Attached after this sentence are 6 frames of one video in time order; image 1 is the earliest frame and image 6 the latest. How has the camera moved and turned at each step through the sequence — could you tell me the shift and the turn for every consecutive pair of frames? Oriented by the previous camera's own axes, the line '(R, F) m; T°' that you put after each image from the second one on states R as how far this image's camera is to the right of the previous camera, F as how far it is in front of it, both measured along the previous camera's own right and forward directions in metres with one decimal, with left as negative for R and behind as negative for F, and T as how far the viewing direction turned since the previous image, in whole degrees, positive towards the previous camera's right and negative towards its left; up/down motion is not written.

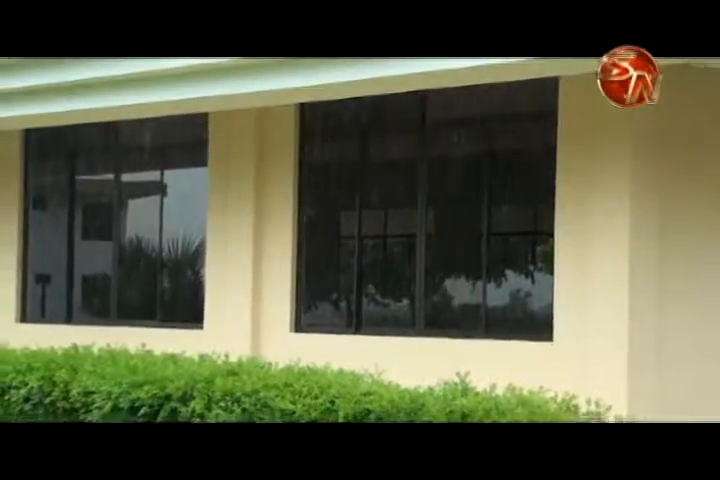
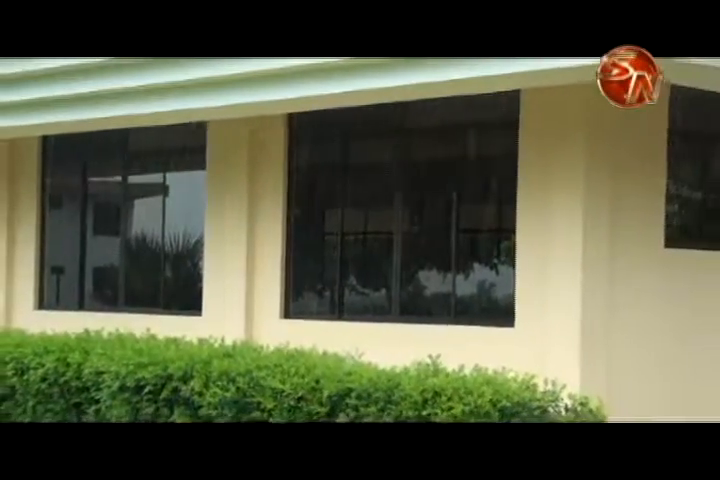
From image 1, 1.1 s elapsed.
(-0.9, -0.9) m; +7°
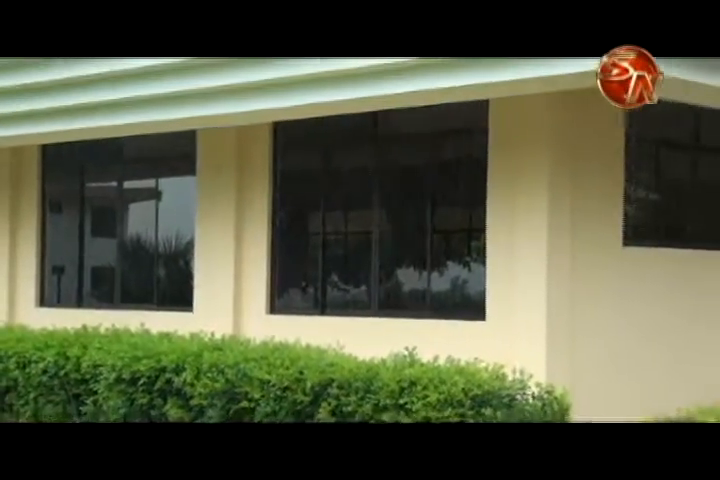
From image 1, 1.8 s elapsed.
(0.0, -0.6) m; +1°
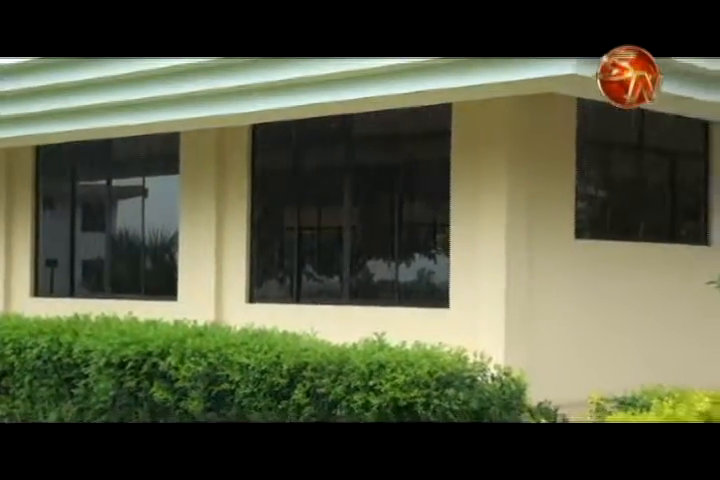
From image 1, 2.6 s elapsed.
(0.0, -0.7) m; +1°
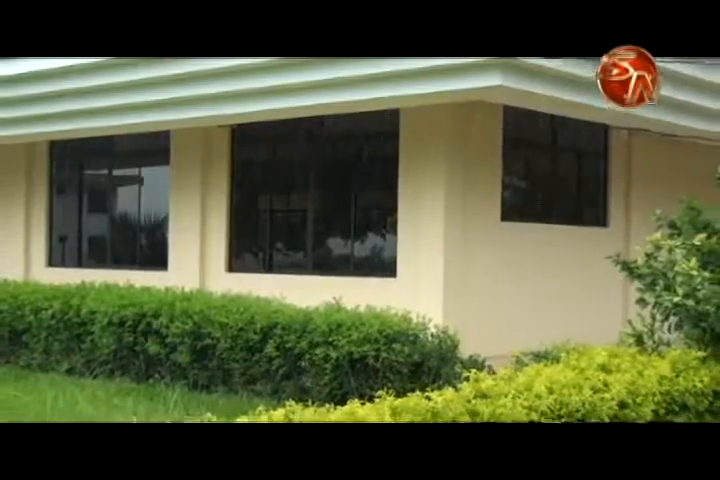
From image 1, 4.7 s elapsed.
(+0.1, -1.9) m; +2°
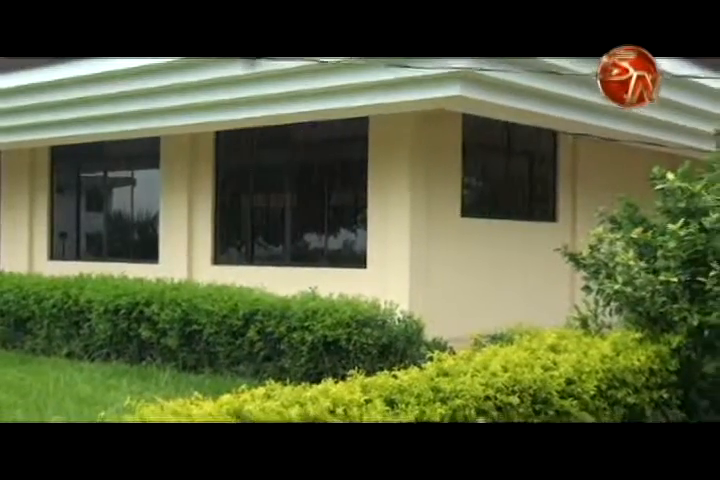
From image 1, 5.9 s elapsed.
(+0.1, -1.2) m; +1°
